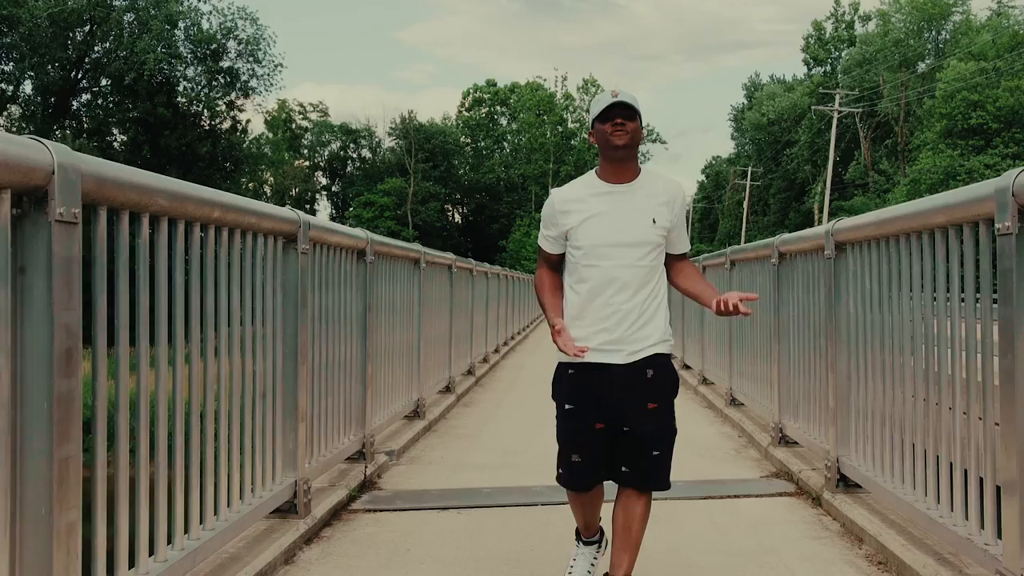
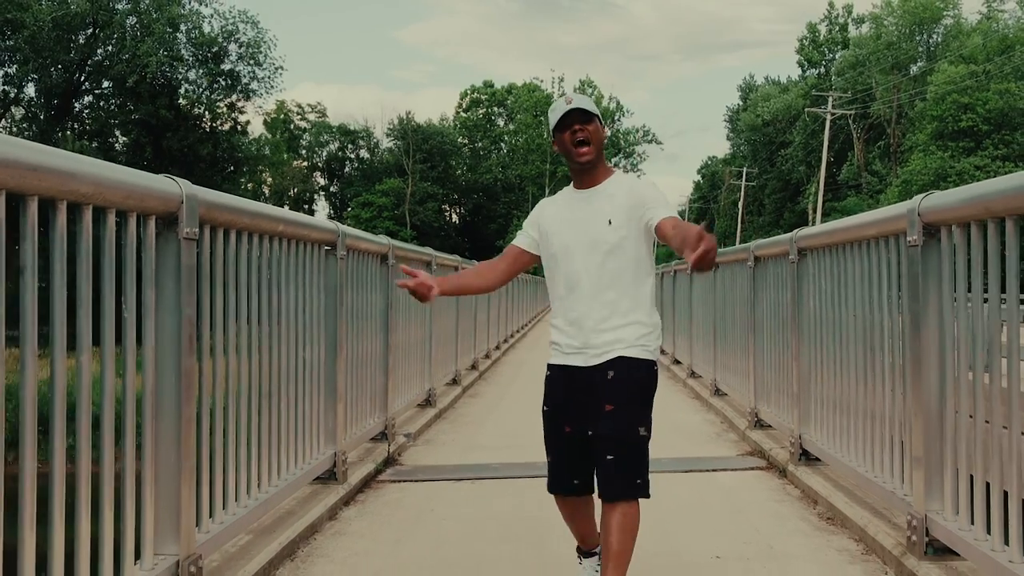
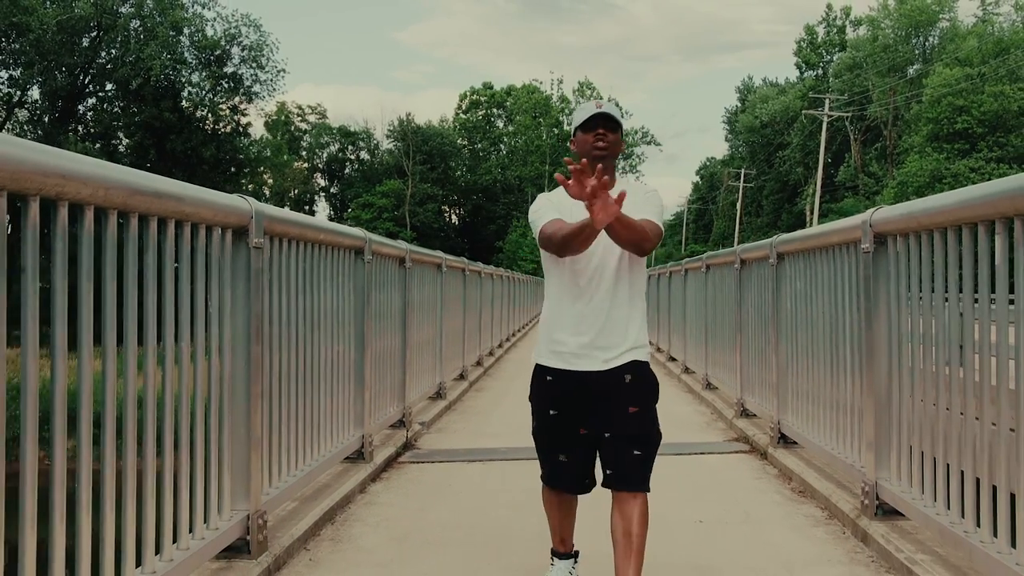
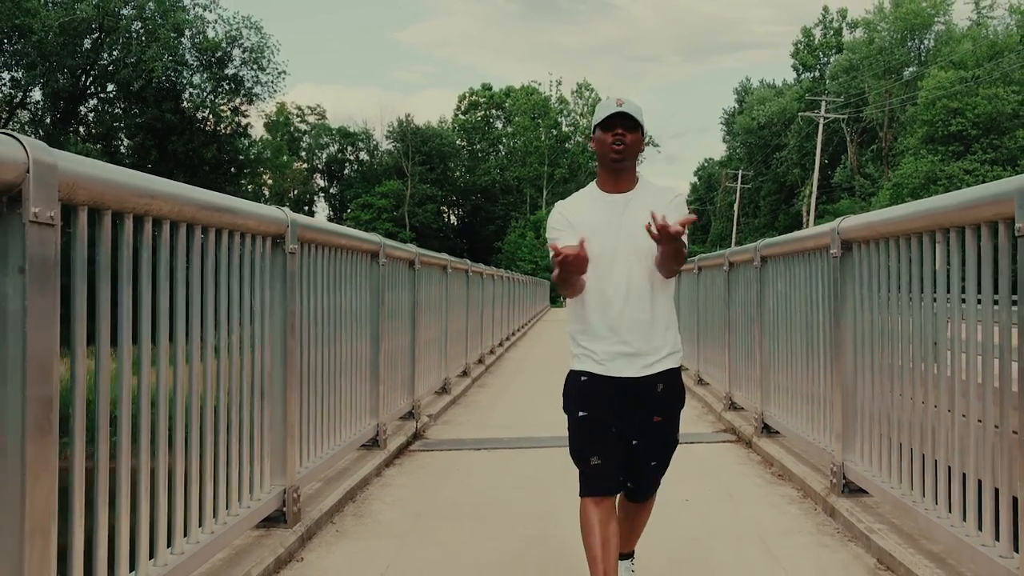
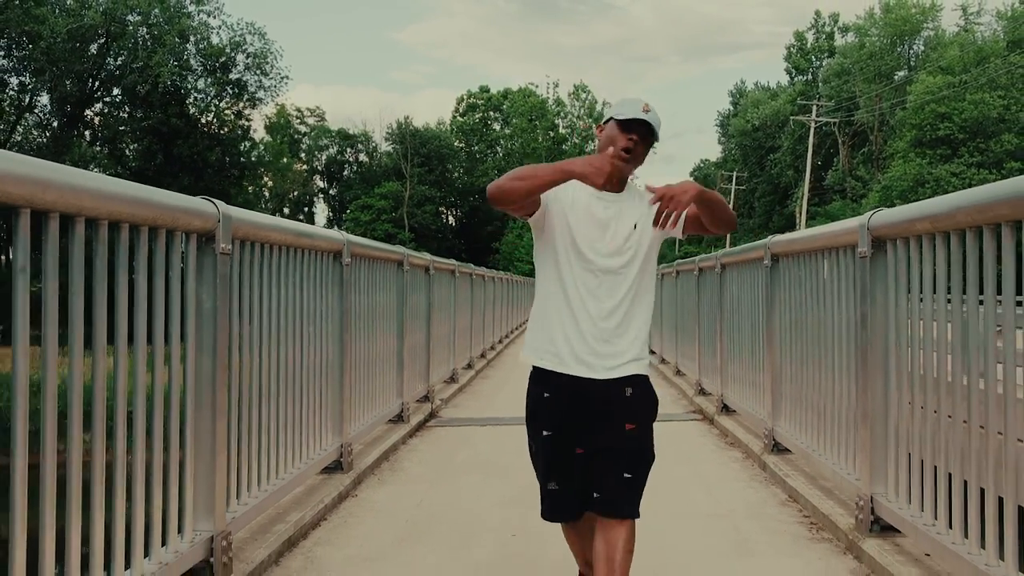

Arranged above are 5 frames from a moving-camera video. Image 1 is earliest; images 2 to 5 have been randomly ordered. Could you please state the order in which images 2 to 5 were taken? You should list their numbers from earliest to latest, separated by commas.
2, 3, 4, 5
